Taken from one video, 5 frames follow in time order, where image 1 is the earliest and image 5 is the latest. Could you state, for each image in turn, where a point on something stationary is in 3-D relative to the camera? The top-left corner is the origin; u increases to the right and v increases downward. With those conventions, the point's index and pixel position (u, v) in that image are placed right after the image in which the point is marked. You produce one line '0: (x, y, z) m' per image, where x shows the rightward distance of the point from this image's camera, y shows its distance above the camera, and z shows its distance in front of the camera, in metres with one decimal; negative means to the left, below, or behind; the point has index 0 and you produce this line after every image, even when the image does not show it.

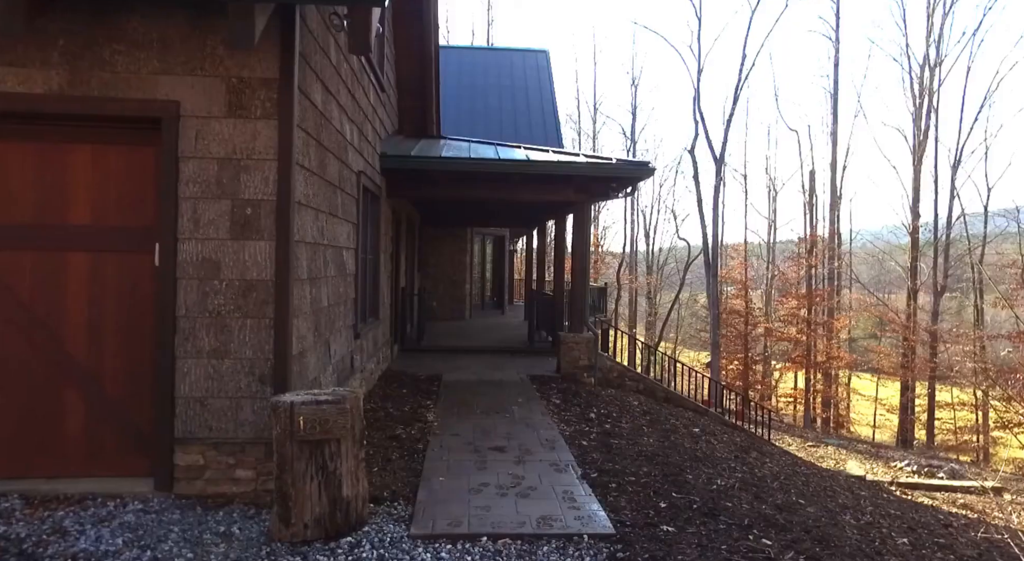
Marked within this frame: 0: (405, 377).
0: (-1.3, -1.2, +8.0) m
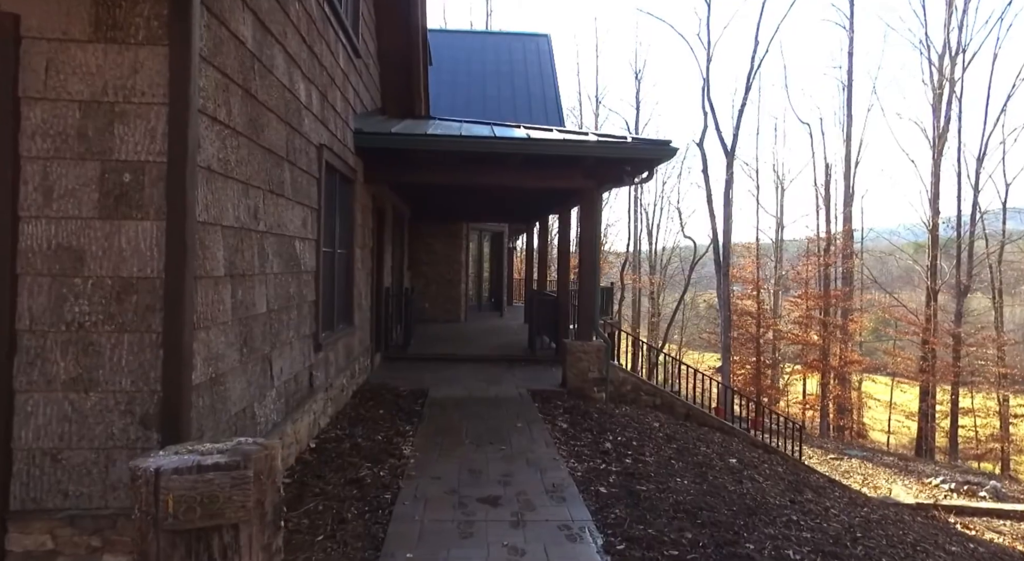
0: (-1.3, -1.2, +6.8) m
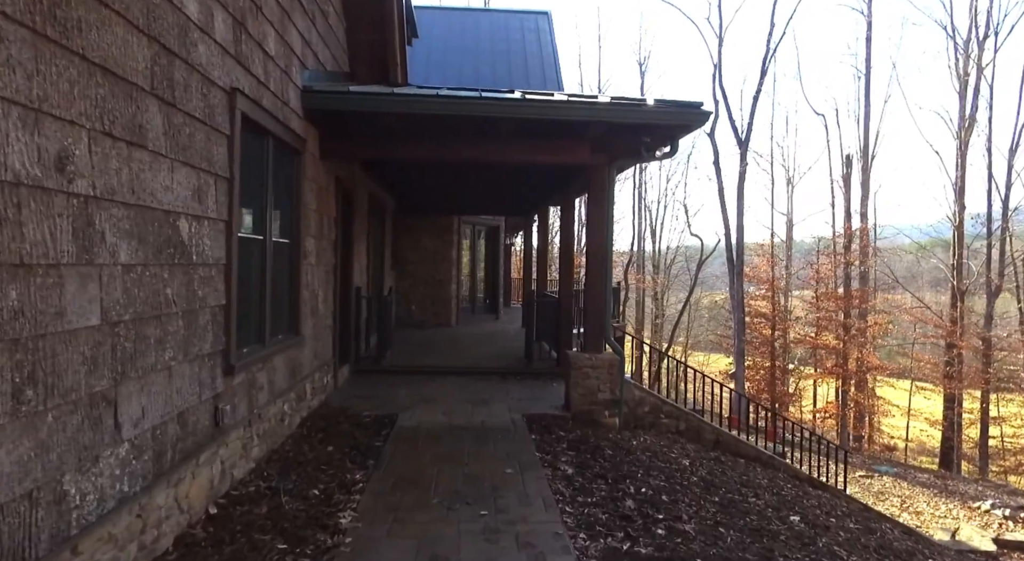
0: (-1.4, -1.2, +5.5) m
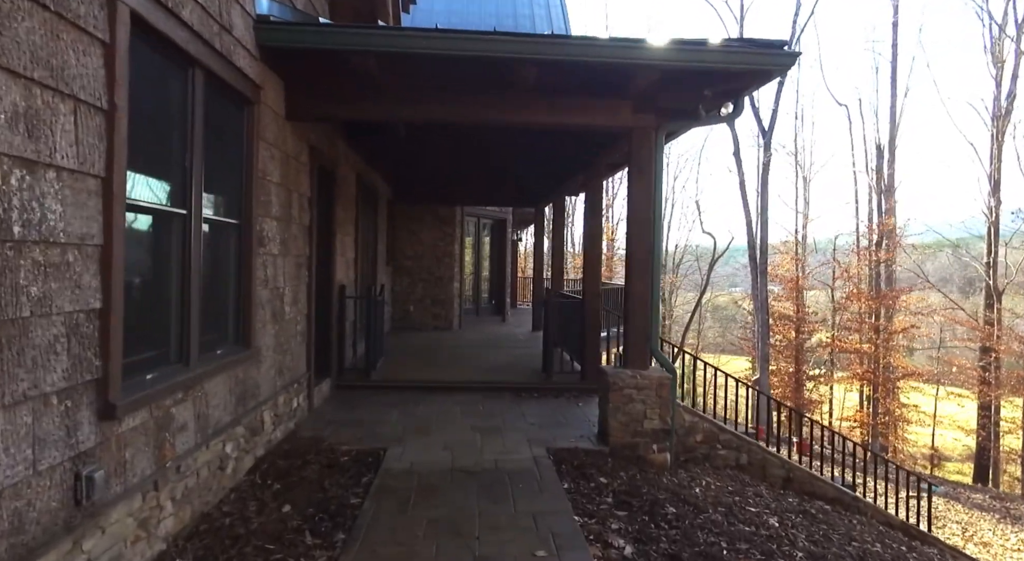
0: (-1.3, -1.2, +4.1) m
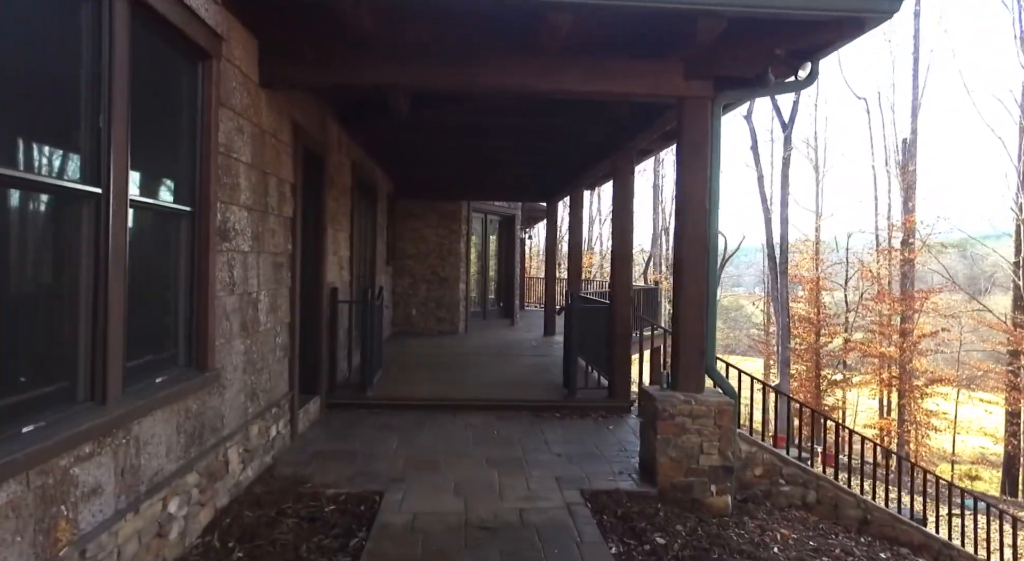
0: (-1.1, -1.2, +3.3) m
